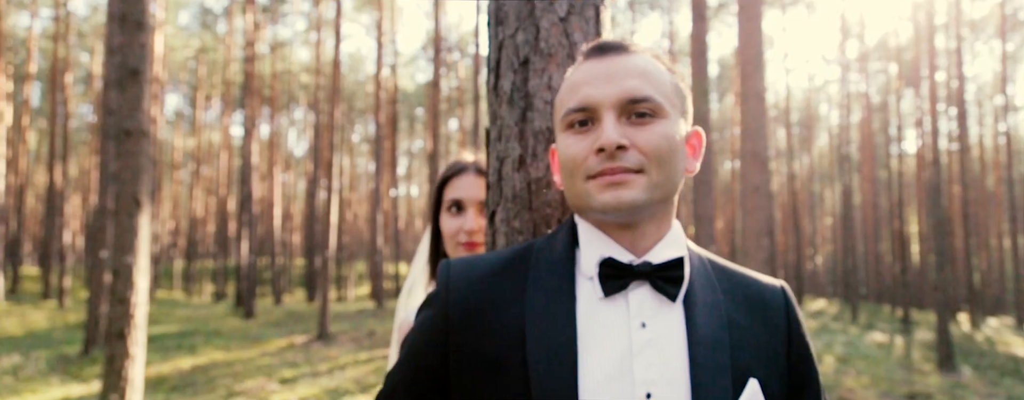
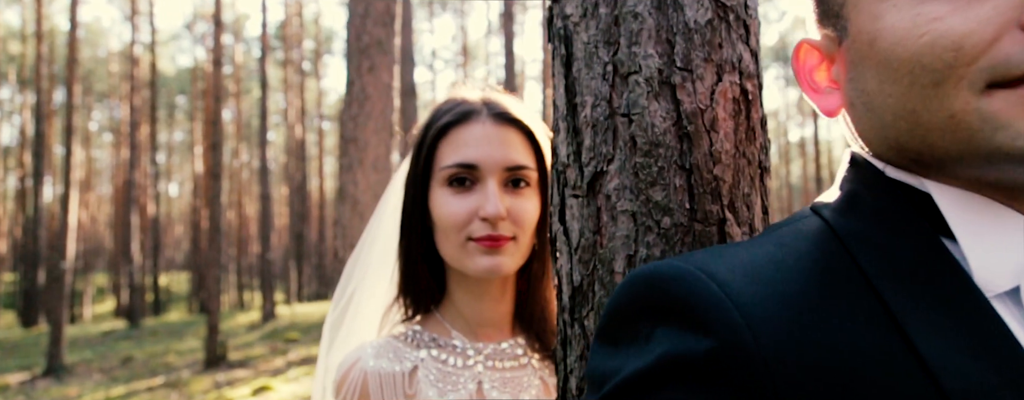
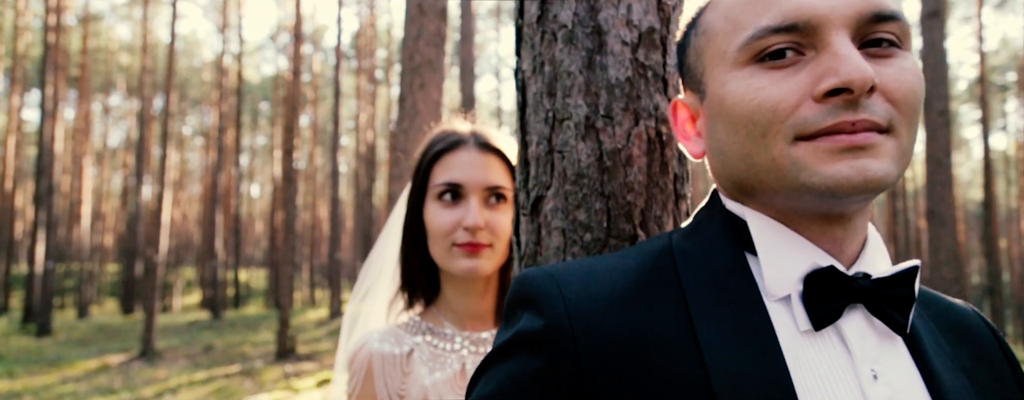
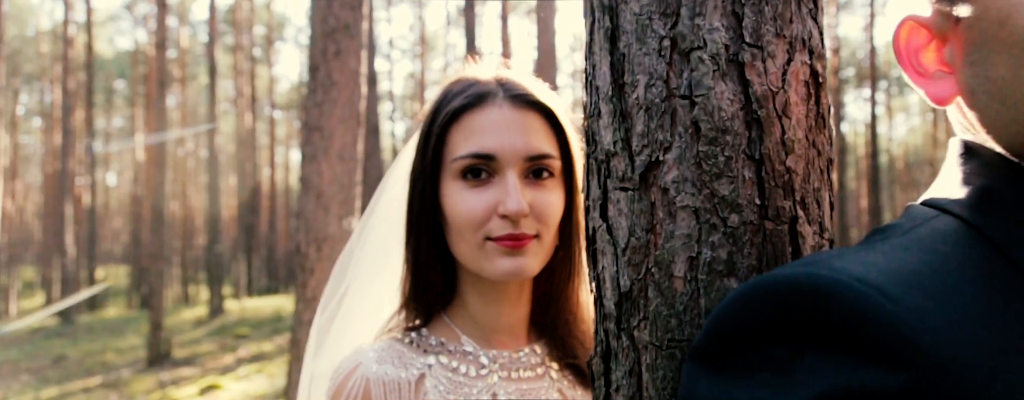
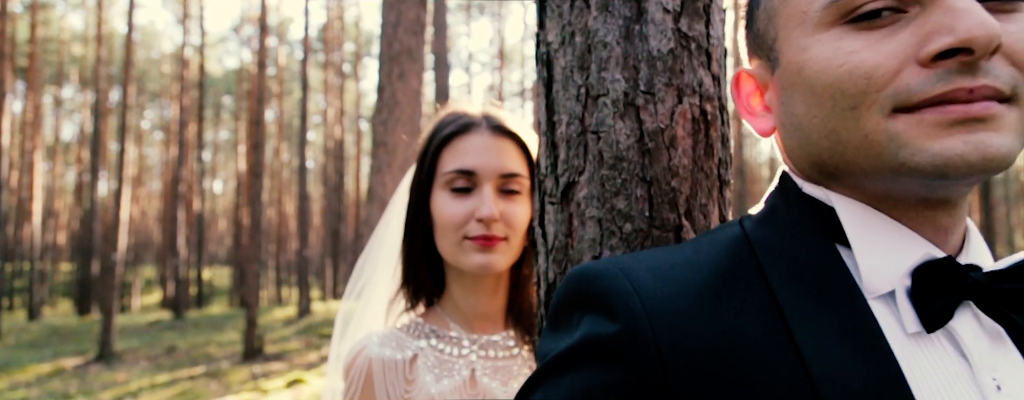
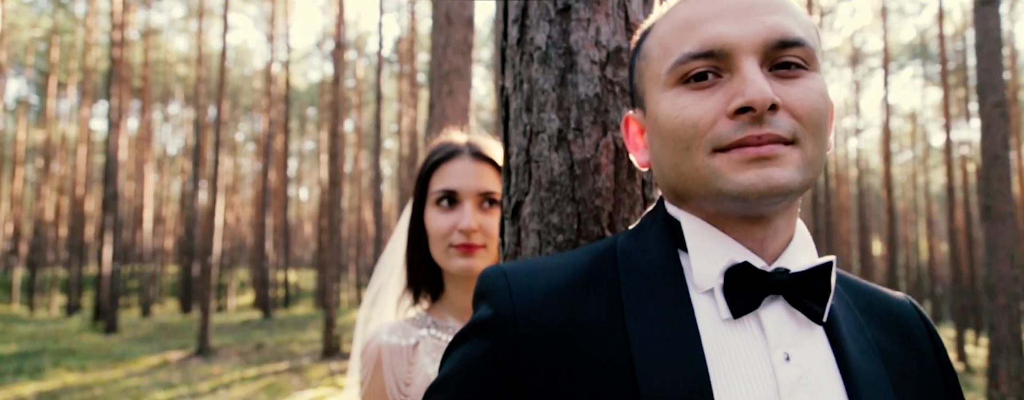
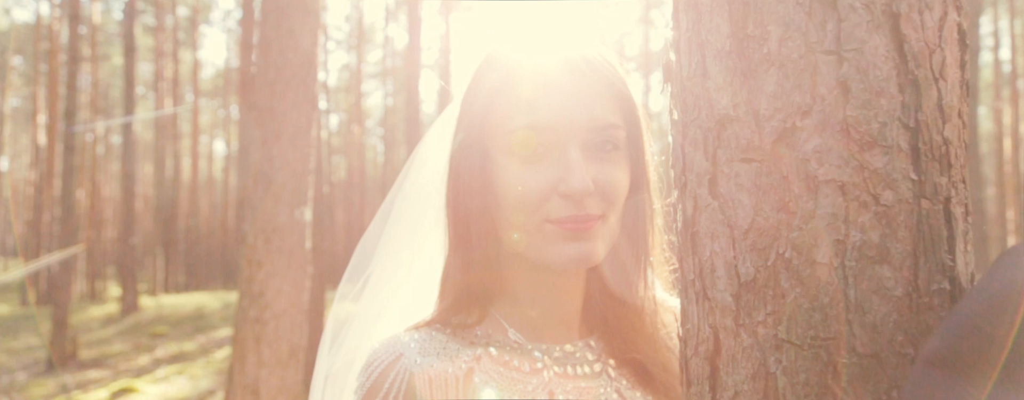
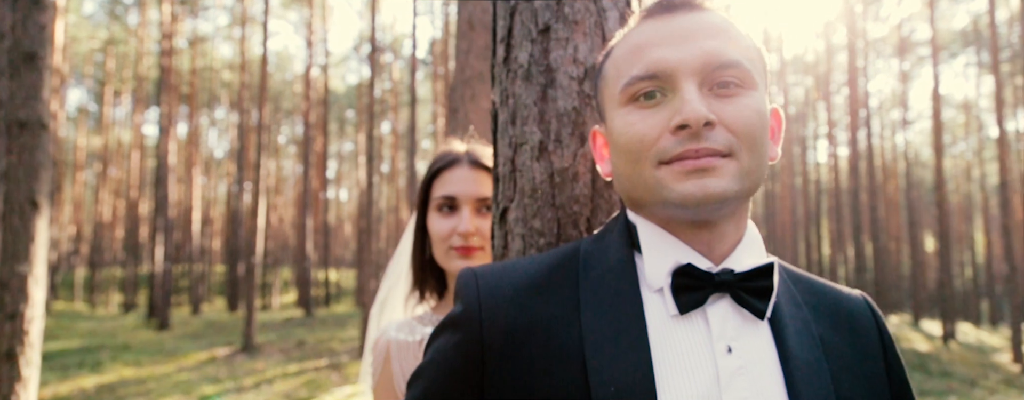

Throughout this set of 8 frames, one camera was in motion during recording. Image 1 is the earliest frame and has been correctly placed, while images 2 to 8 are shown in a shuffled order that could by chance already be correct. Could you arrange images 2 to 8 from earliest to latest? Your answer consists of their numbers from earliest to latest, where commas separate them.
8, 6, 3, 5, 2, 4, 7
